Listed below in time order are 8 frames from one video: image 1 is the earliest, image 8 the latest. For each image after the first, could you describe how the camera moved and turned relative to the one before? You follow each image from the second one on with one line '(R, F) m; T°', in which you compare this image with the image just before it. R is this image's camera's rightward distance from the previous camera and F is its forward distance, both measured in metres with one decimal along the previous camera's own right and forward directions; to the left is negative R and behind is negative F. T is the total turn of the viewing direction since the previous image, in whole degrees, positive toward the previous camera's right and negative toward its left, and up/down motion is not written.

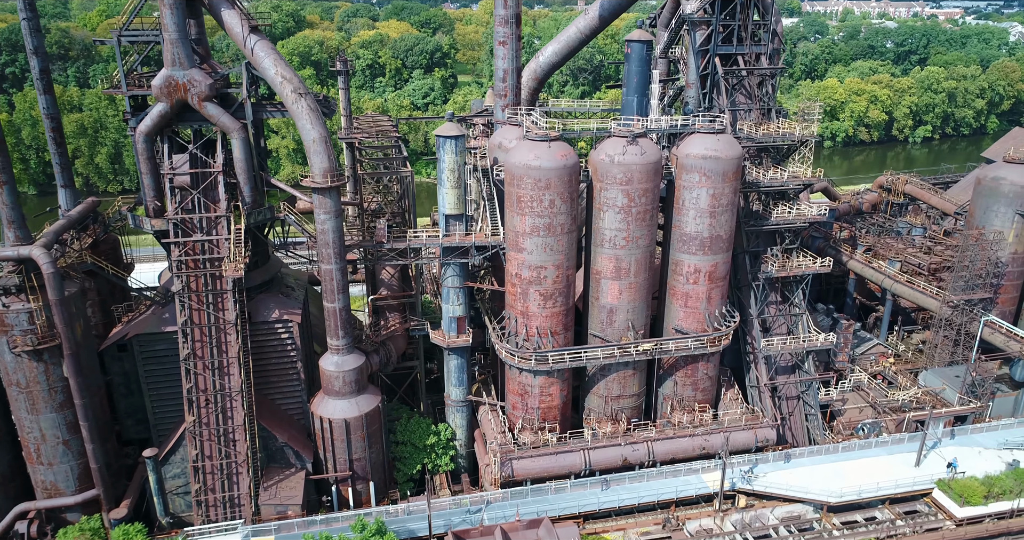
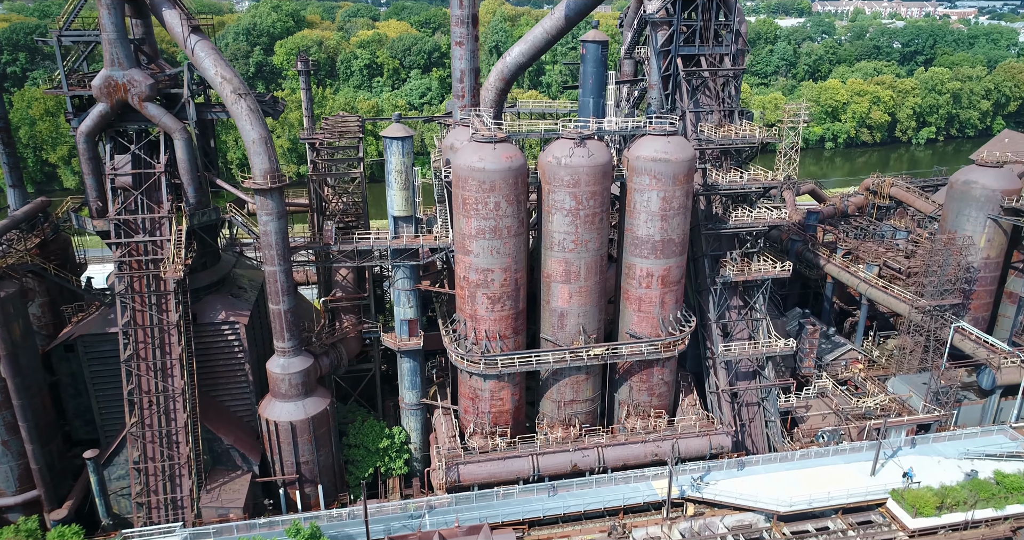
(+2.8, +0.4) m; -1°
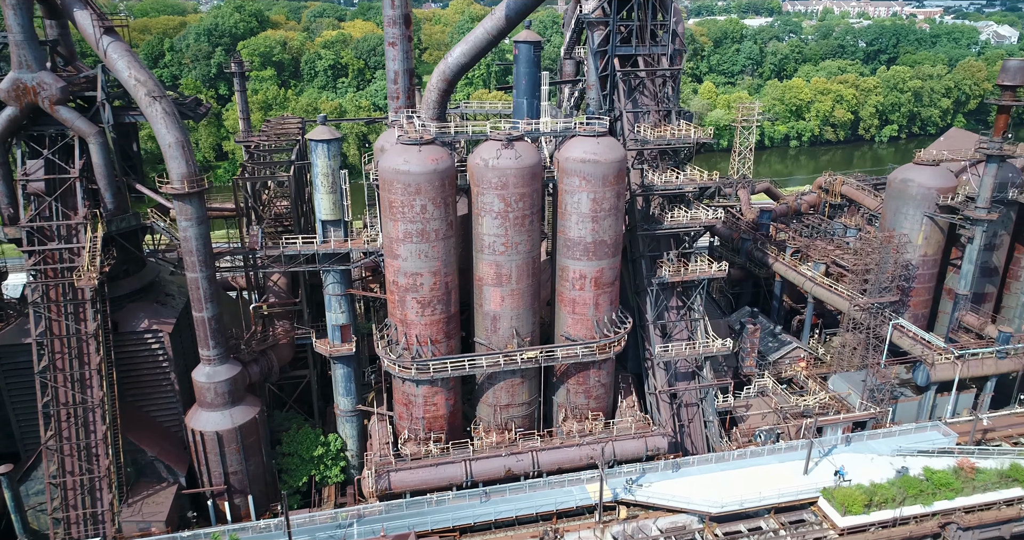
(+2.1, +0.3) m; +2°
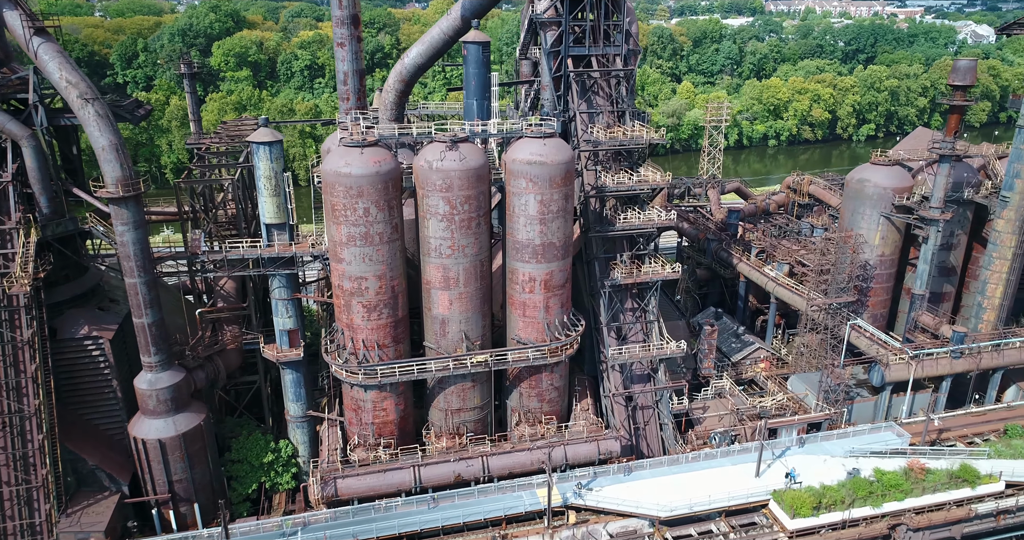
(+1.8, +0.3) m; +1°
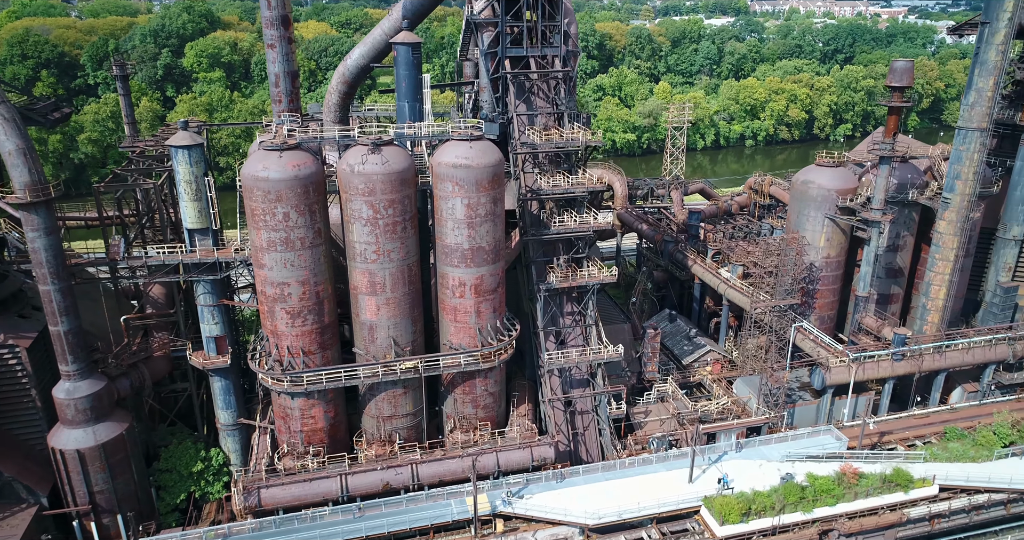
(+2.7, +0.4) m; +1°
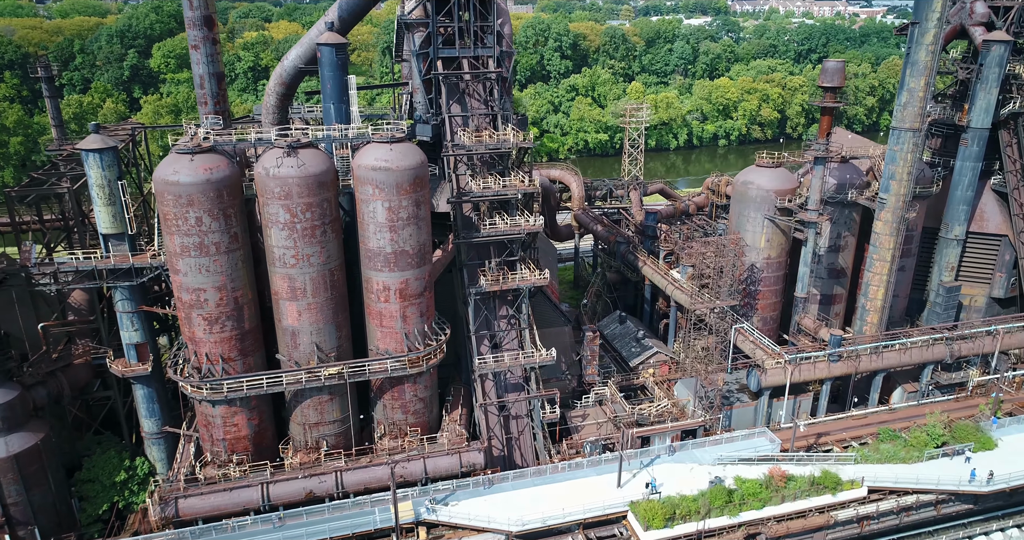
(+2.7, +0.4) m; +1°
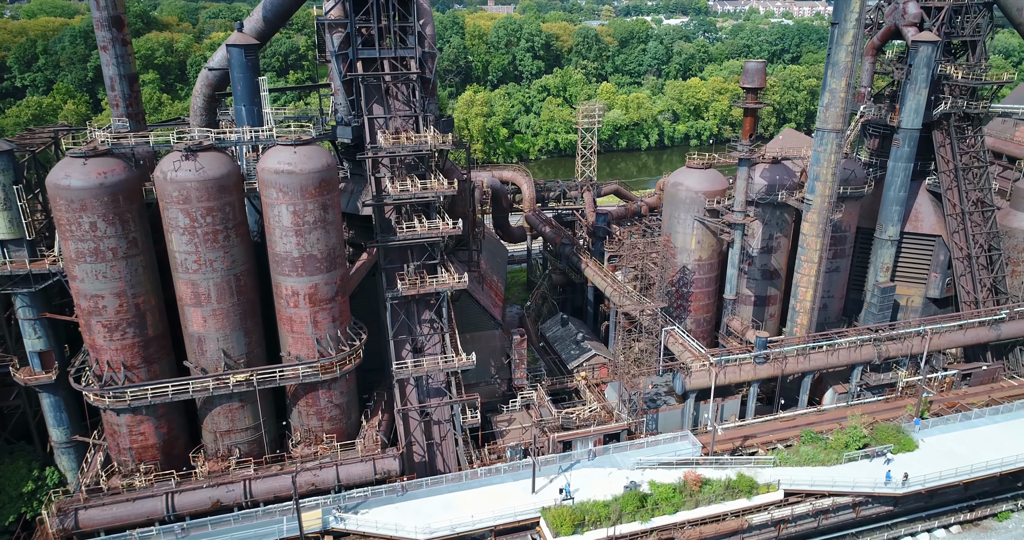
(+3.3, +0.4) m; +1°
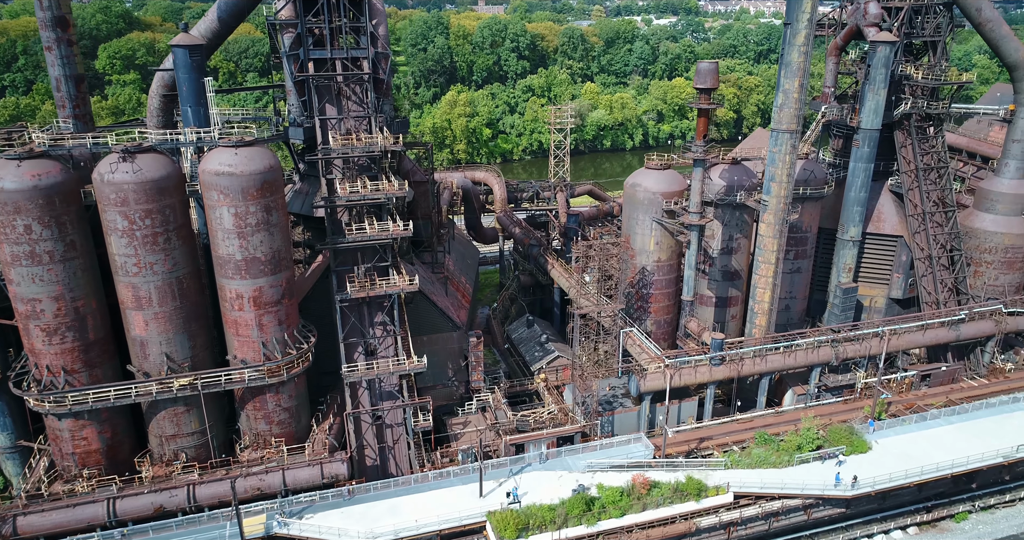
(+2.0, +0.2) m; 0°
